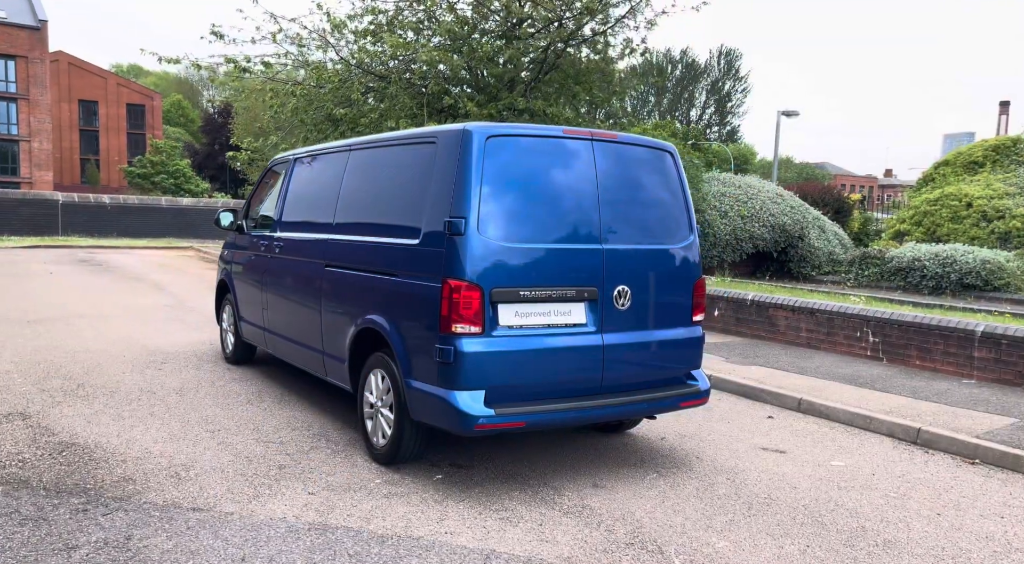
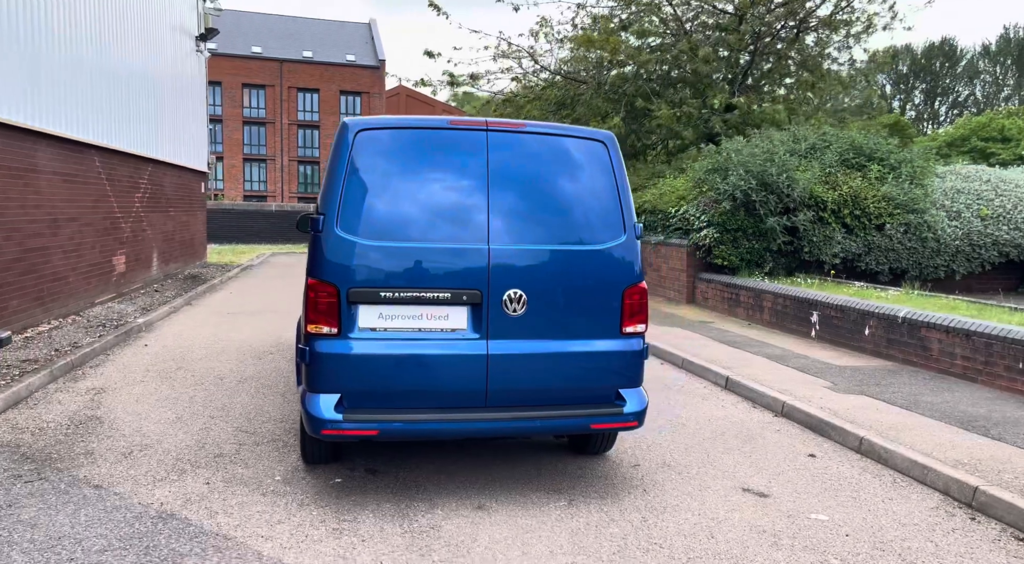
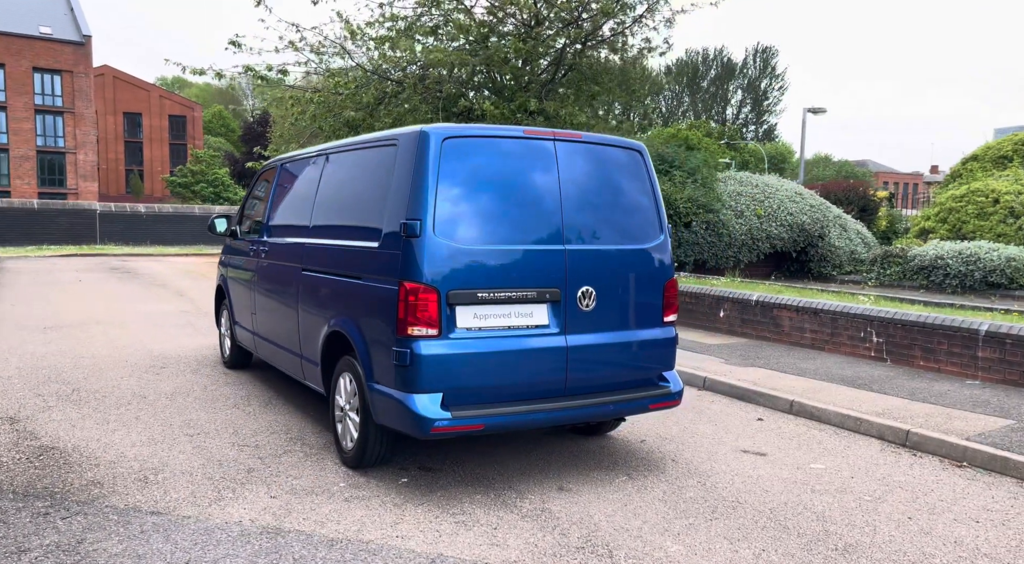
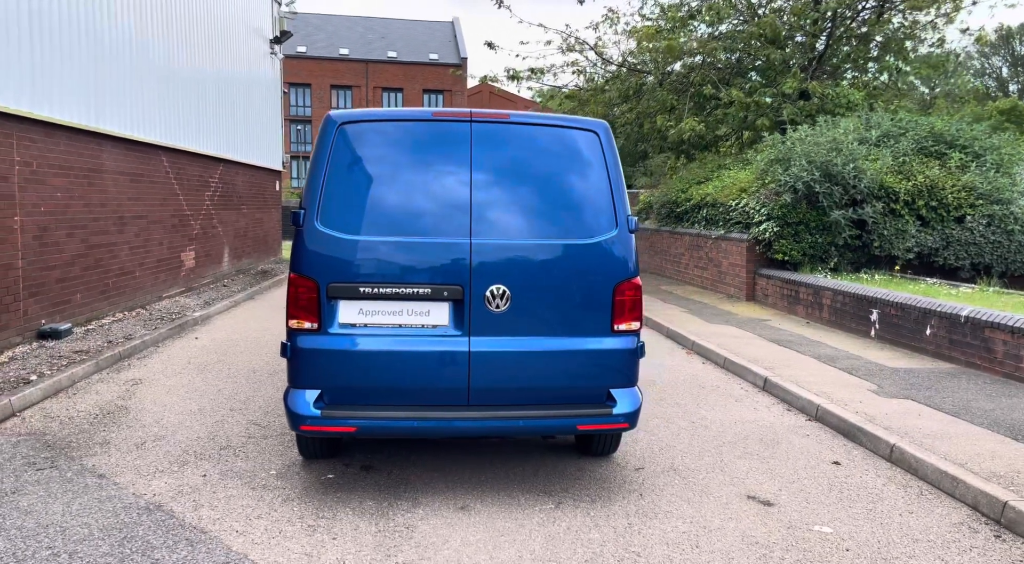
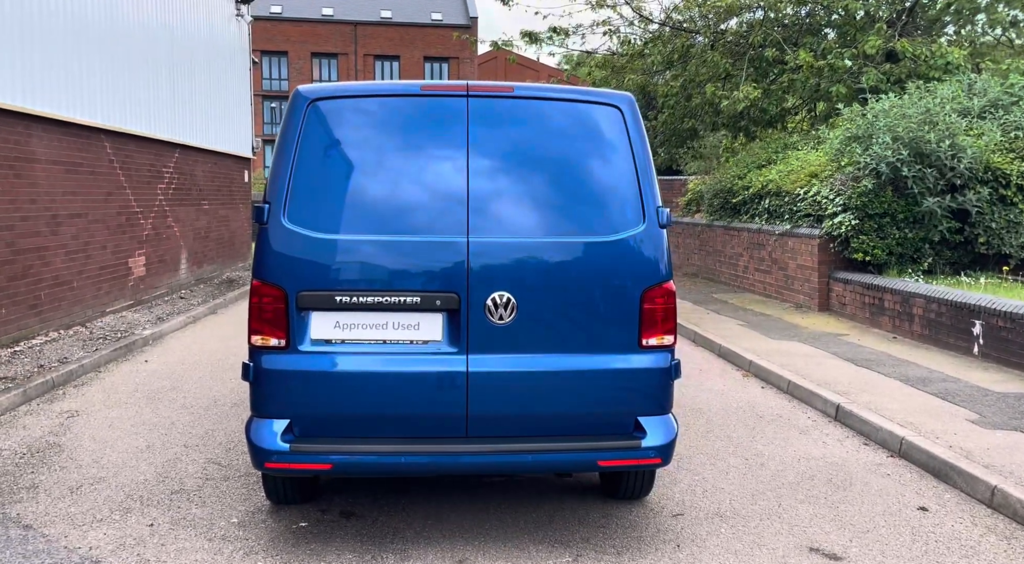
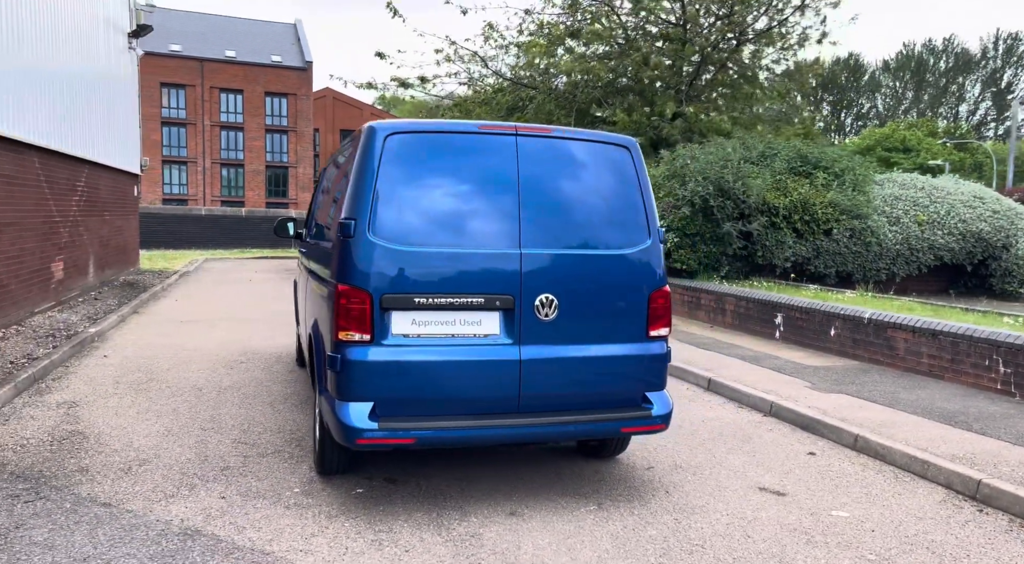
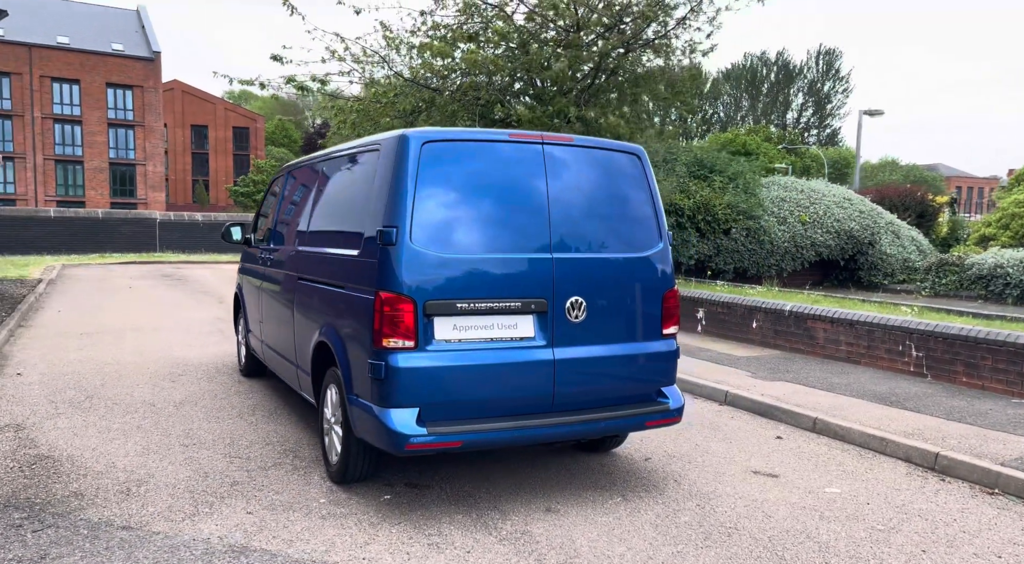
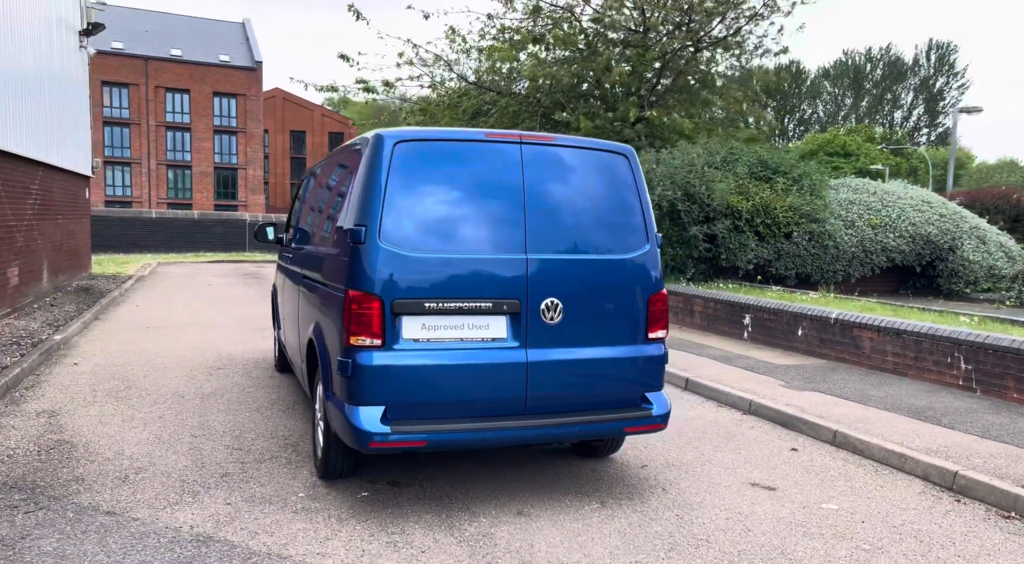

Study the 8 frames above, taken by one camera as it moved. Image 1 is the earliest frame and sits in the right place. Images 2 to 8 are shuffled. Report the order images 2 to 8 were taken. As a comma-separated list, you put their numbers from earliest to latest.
3, 7, 8, 6, 2, 4, 5
